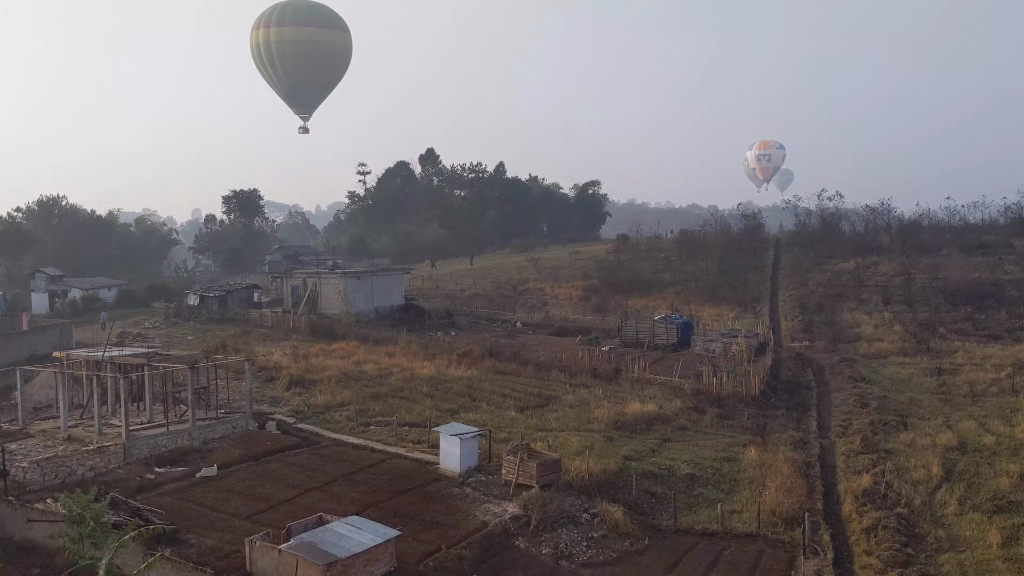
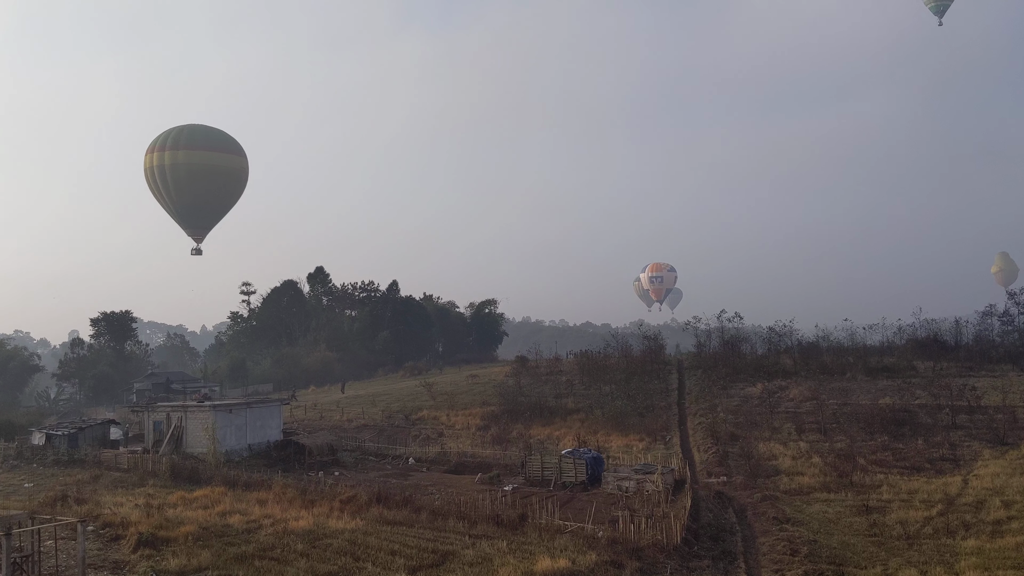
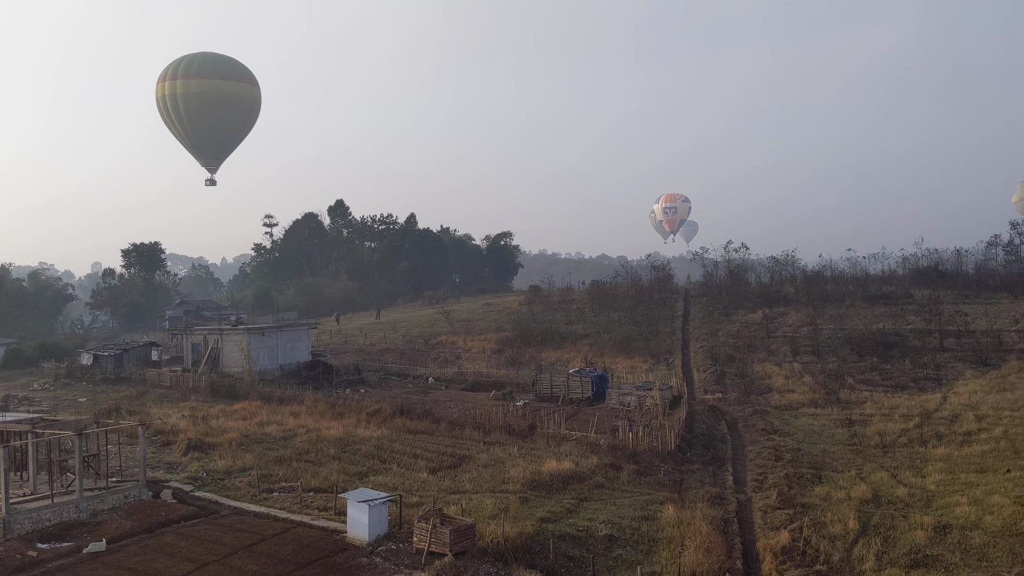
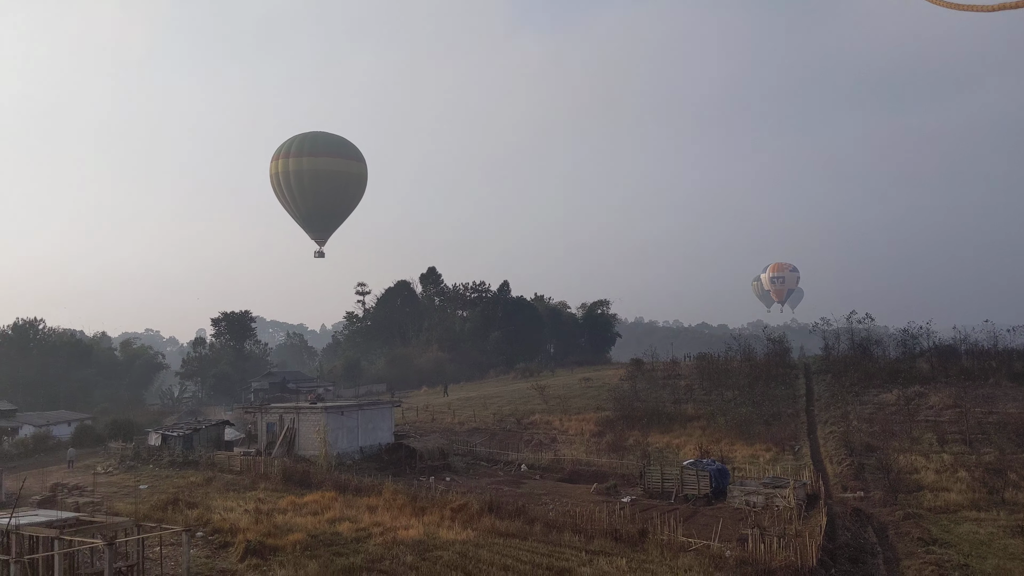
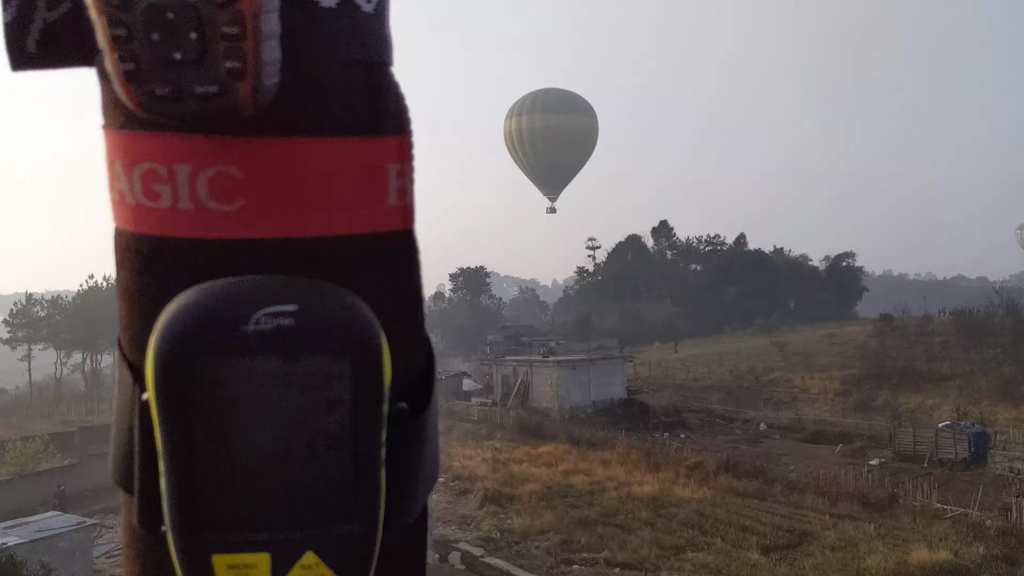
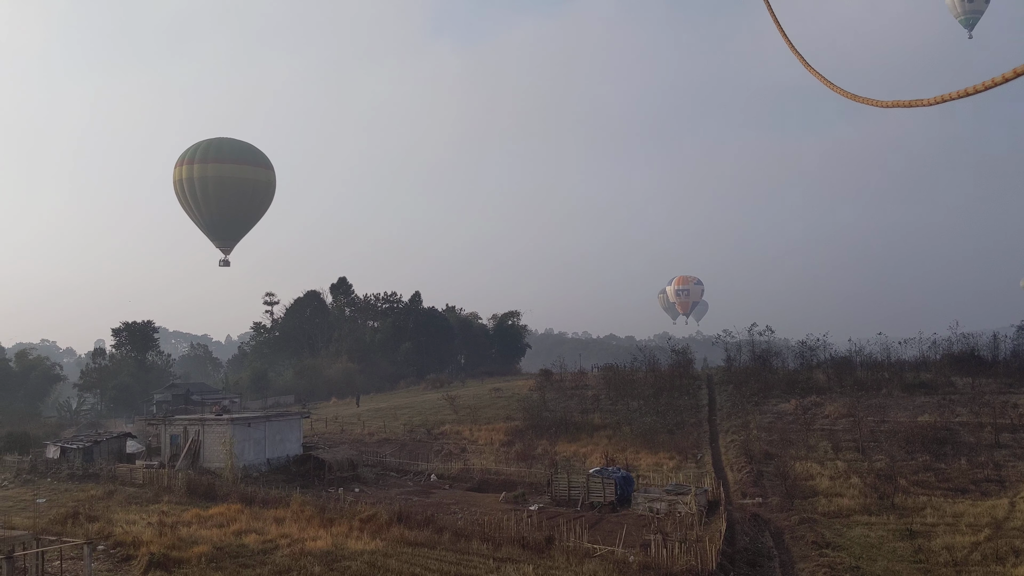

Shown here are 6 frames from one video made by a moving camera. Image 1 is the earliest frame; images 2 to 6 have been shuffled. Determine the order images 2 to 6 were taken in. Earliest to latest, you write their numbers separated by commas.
3, 2, 6, 4, 5
